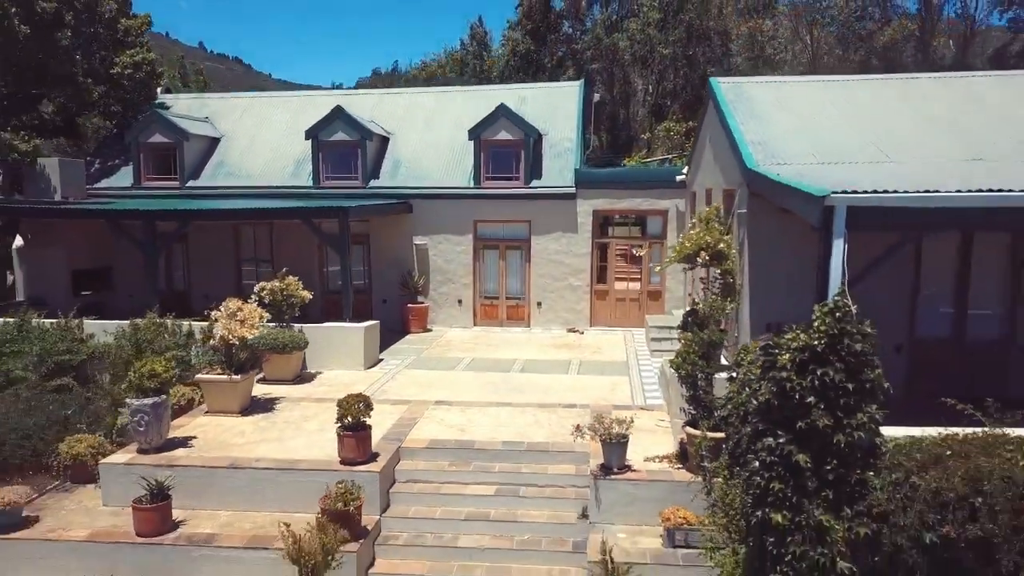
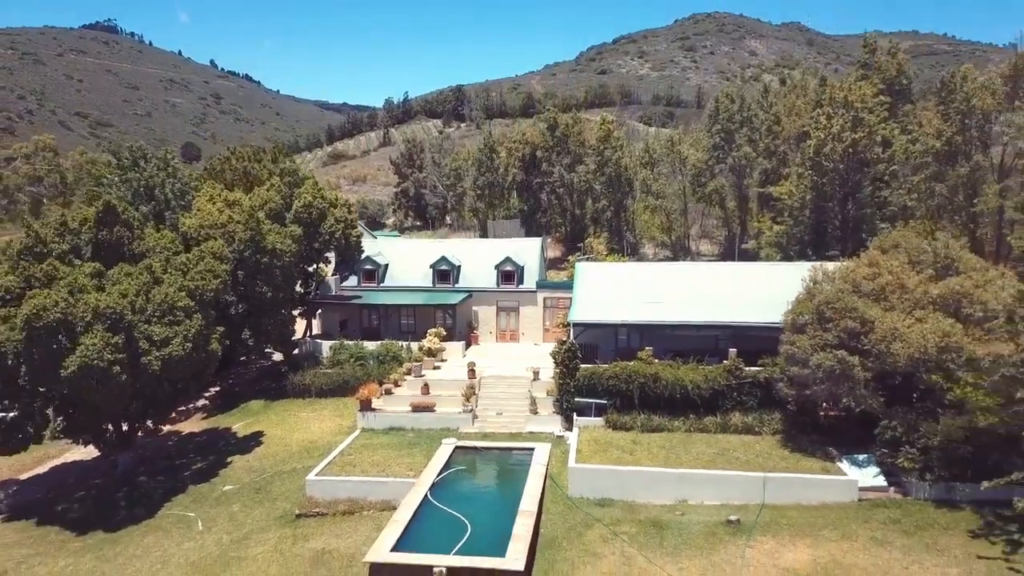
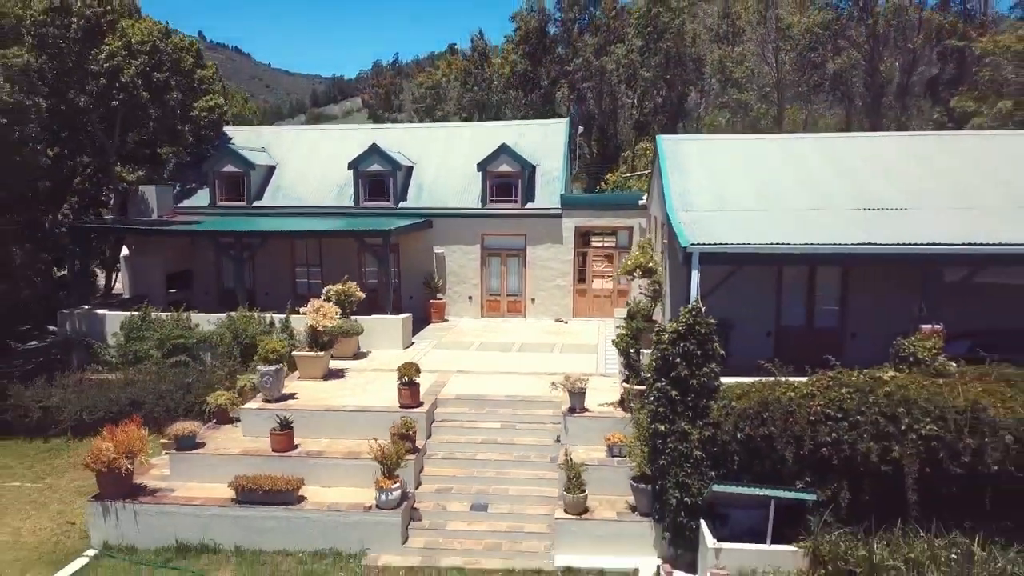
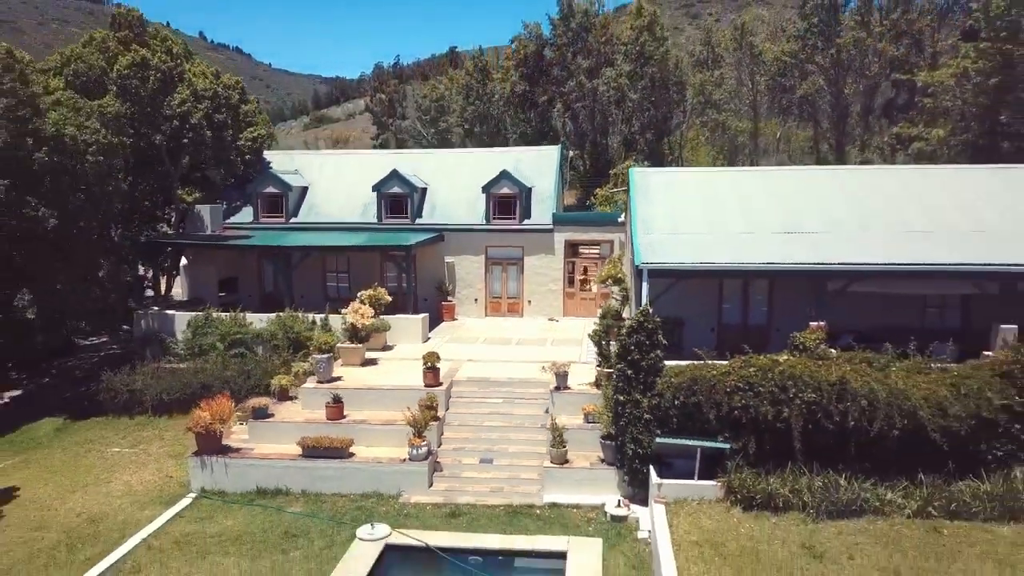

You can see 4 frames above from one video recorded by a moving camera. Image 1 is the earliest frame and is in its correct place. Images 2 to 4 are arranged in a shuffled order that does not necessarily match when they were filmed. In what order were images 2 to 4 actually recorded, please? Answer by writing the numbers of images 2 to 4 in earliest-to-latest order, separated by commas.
3, 4, 2
